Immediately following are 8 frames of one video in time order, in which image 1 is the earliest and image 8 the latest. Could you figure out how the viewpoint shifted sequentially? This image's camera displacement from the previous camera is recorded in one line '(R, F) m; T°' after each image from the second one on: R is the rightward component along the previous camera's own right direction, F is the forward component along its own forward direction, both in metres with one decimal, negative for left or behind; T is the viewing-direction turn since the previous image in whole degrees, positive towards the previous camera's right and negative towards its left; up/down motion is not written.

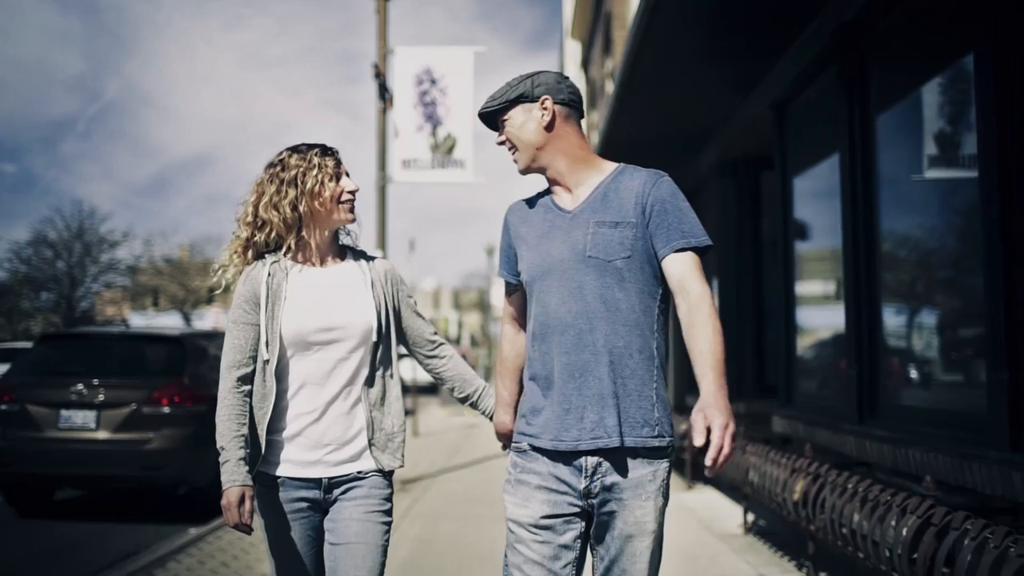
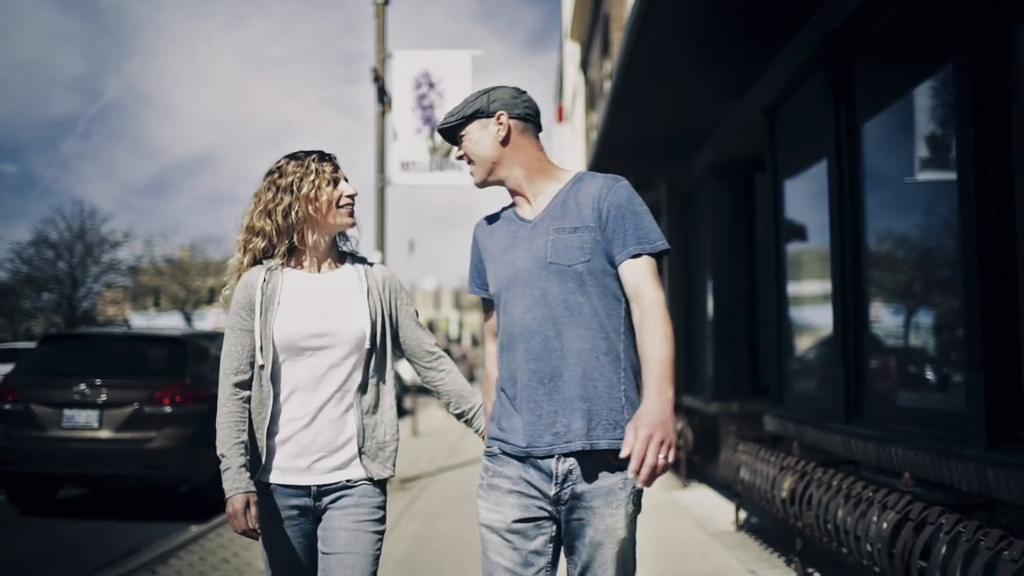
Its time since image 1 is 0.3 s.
(0.0, -0.1) m; 0°
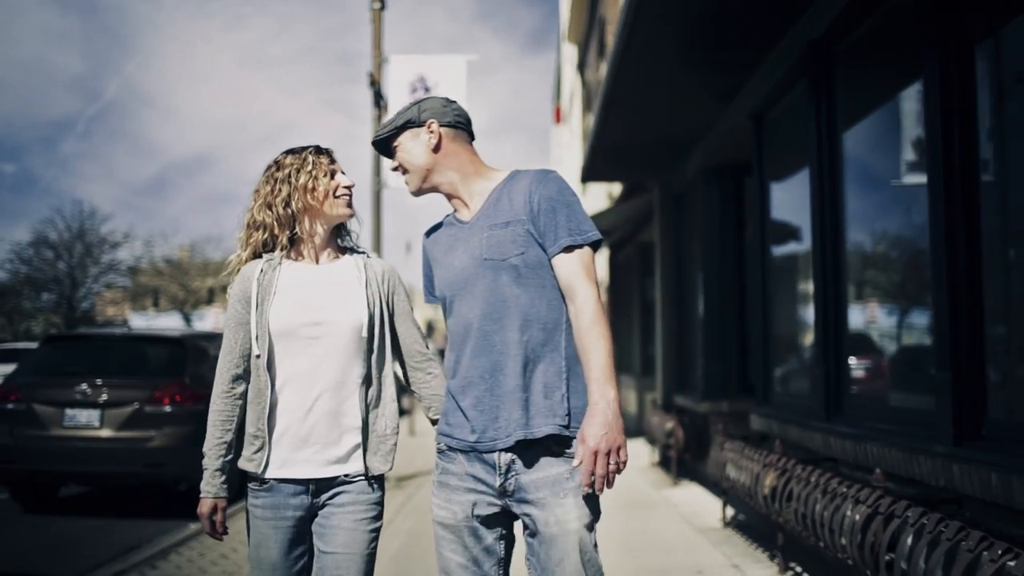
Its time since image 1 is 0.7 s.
(+0.1, -0.2) m; 0°
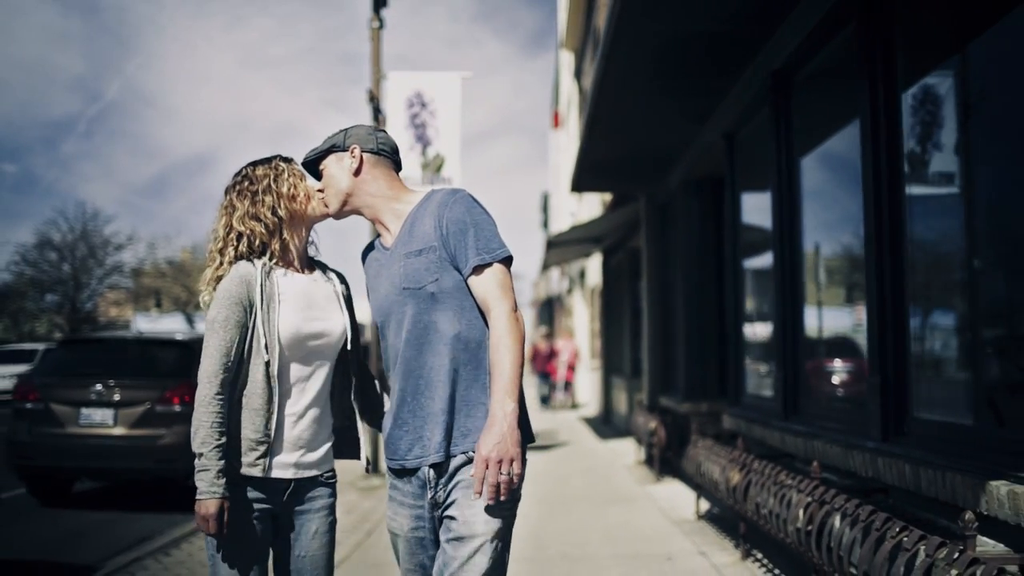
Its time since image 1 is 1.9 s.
(+0.1, -0.5) m; 0°
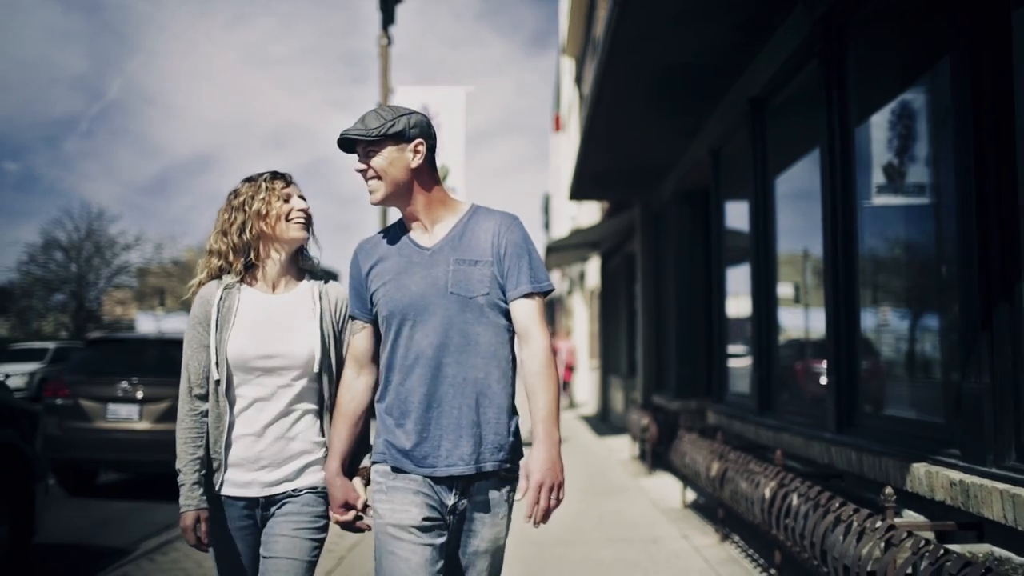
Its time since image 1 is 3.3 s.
(0.0, -0.6) m; 0°
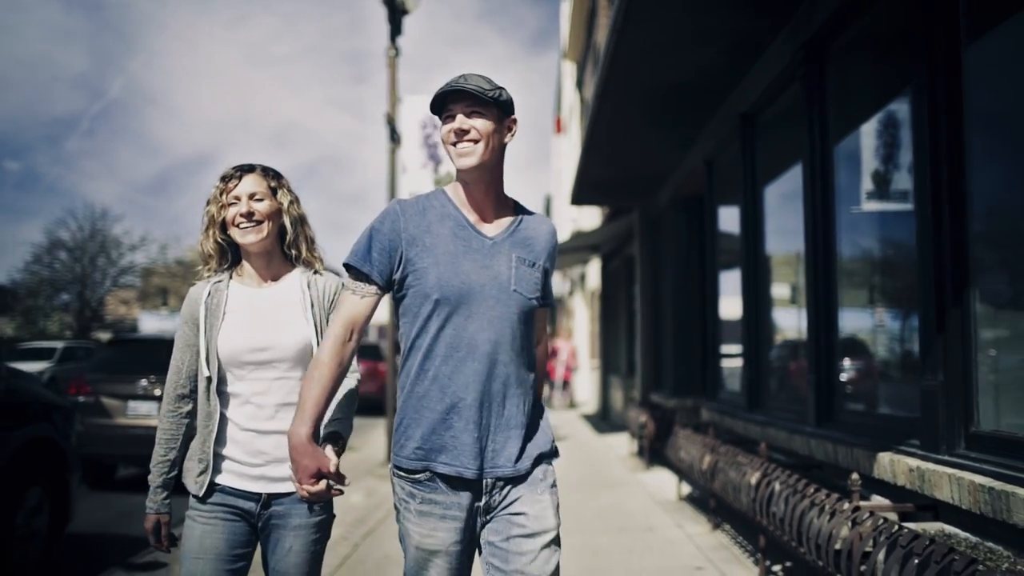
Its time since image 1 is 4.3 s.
(0.0, -0.5) m; 0°
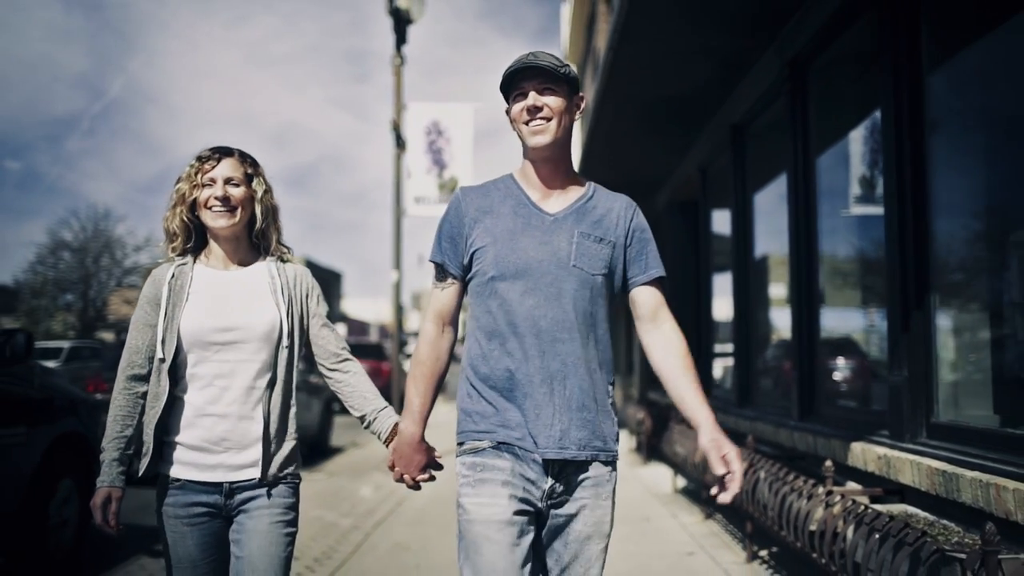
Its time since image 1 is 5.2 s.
(0.0, -0.4) m; 0°
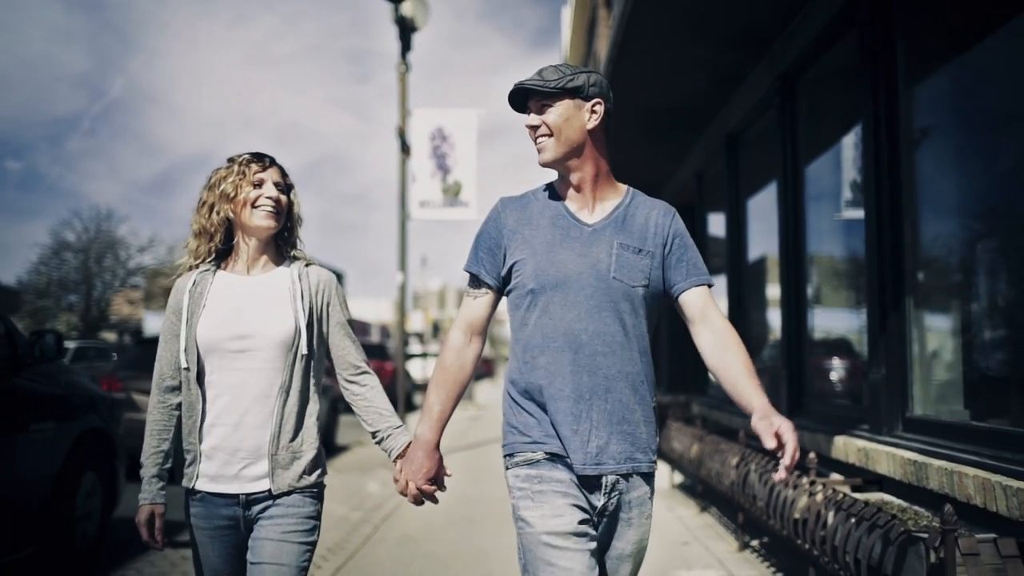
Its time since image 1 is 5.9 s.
(0.0, -0.3) m; 0°
